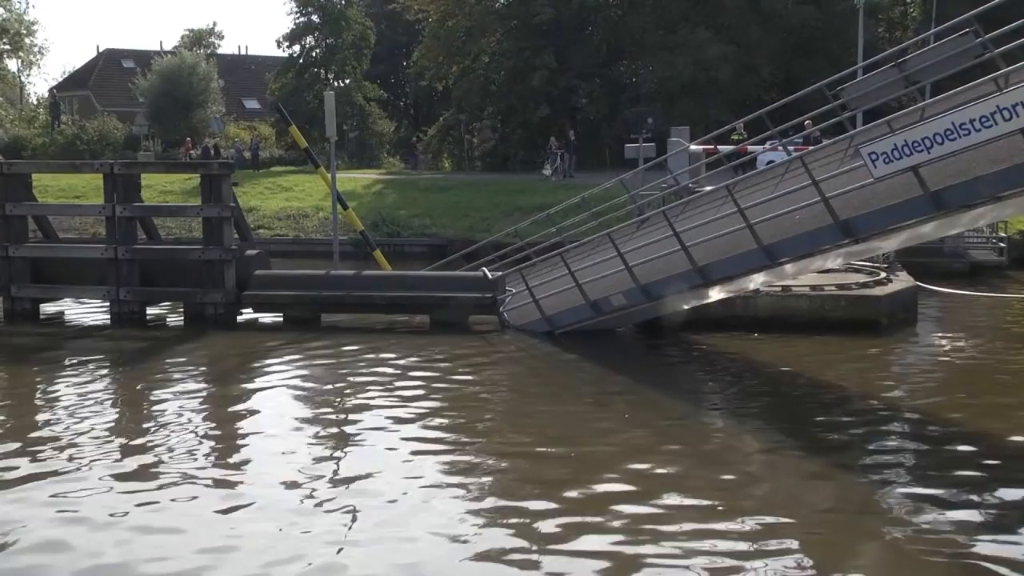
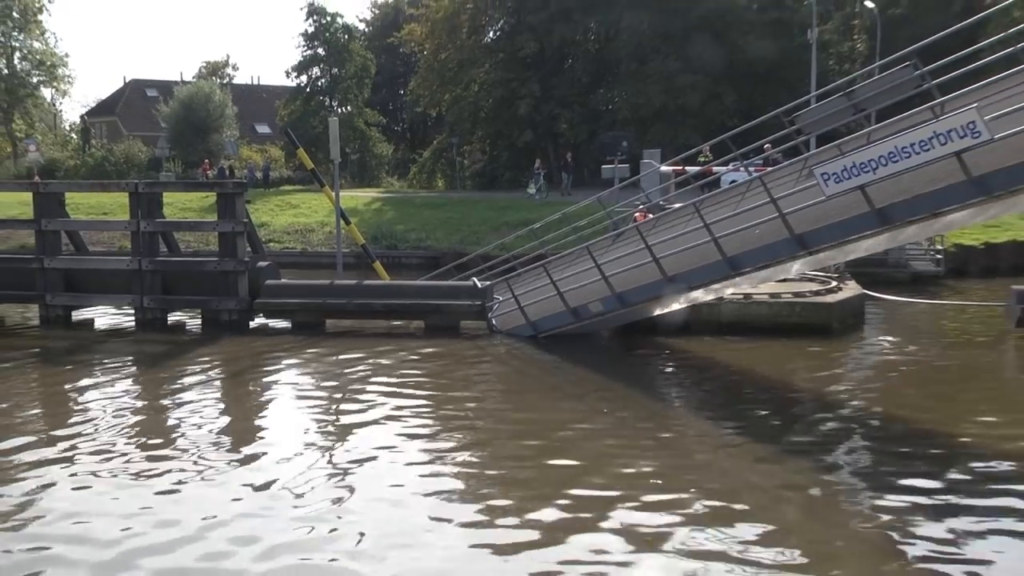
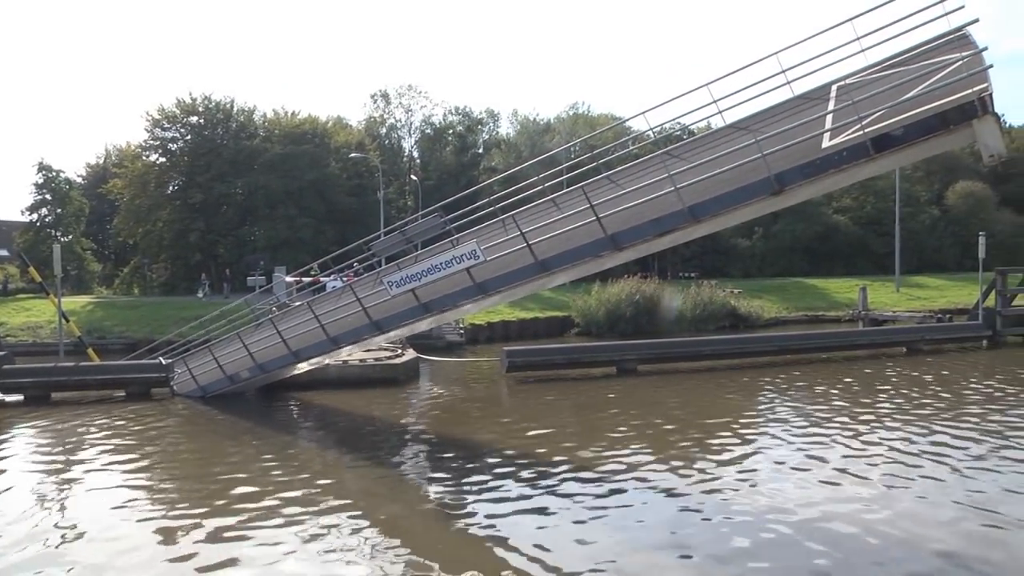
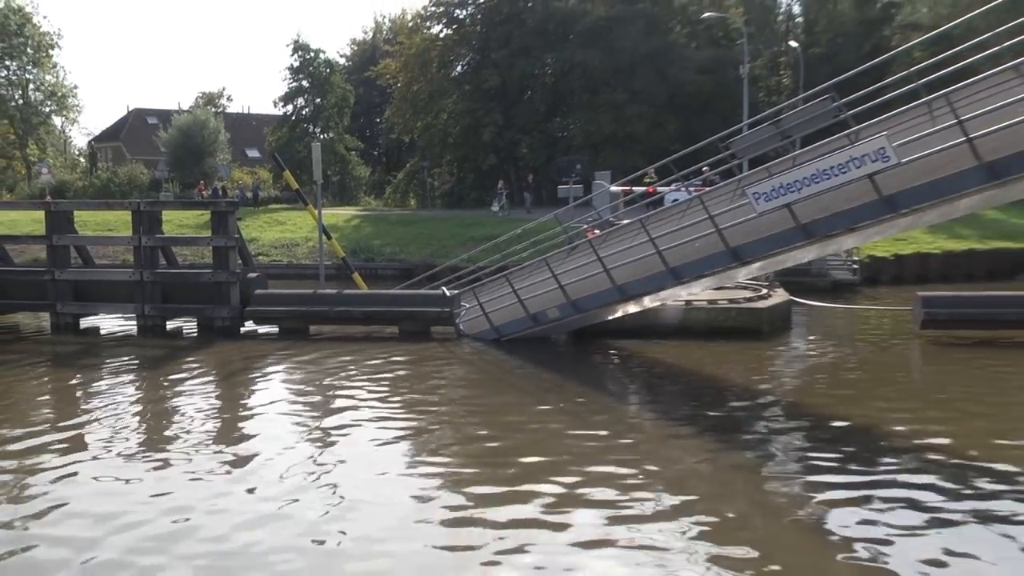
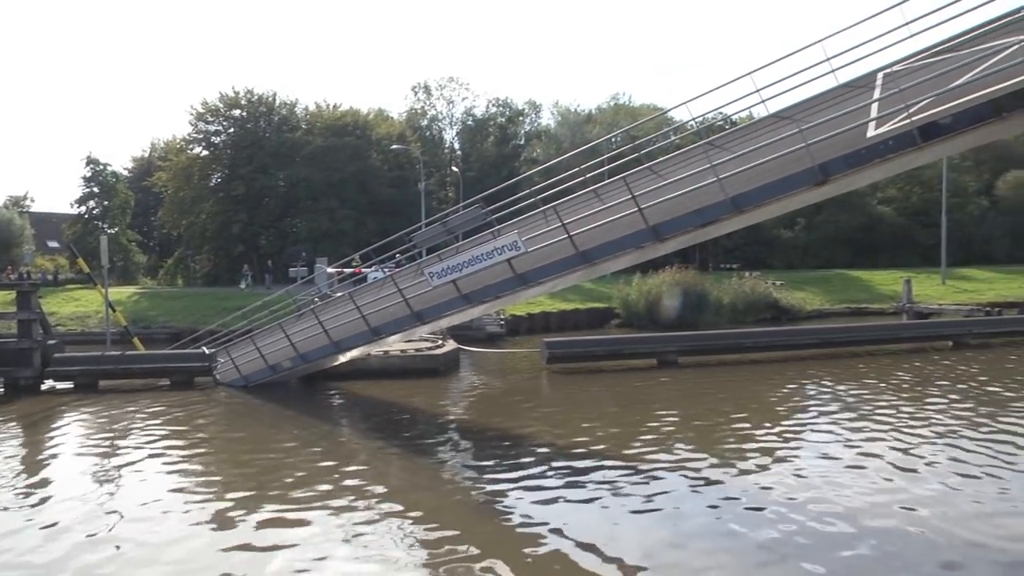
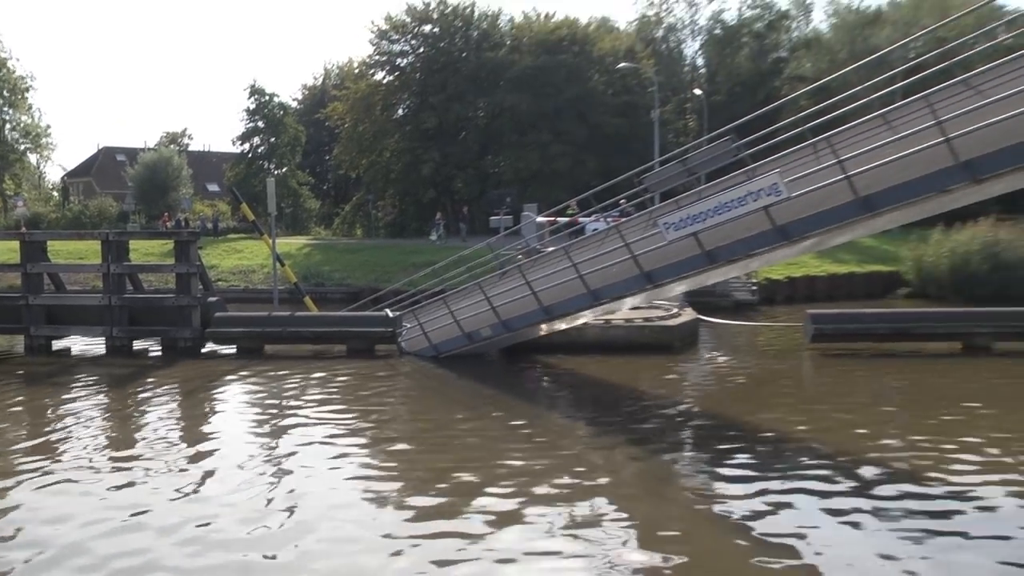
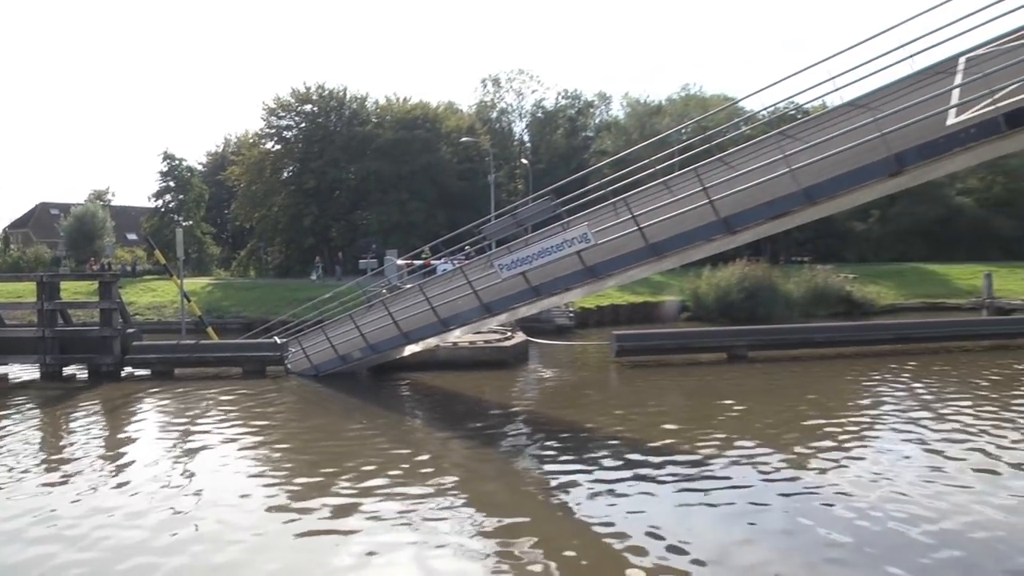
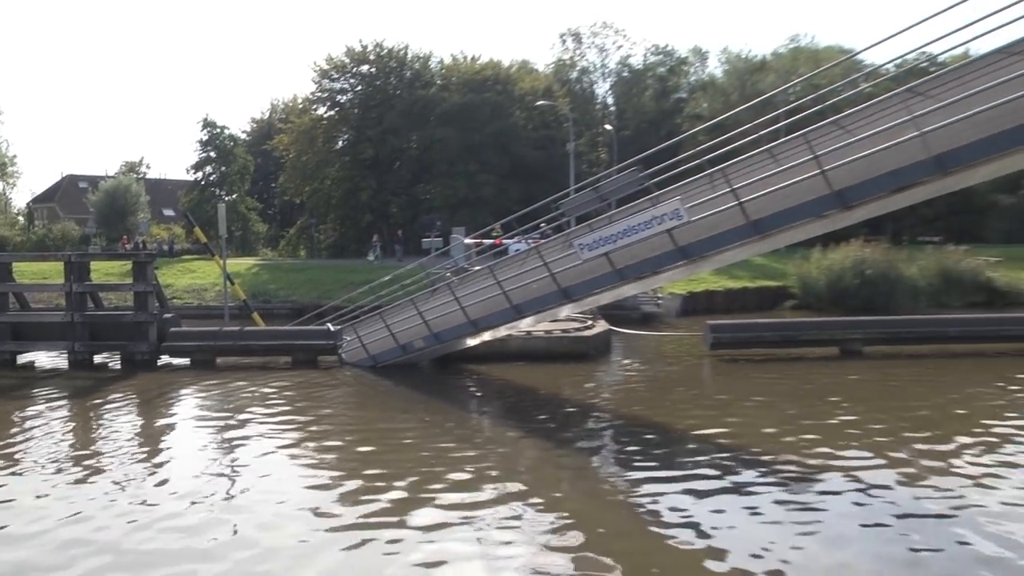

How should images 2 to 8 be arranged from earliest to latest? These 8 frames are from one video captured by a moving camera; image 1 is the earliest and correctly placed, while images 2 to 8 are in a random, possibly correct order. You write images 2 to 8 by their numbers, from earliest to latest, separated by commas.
2, 4, 6, 8, 7, 5, 3
